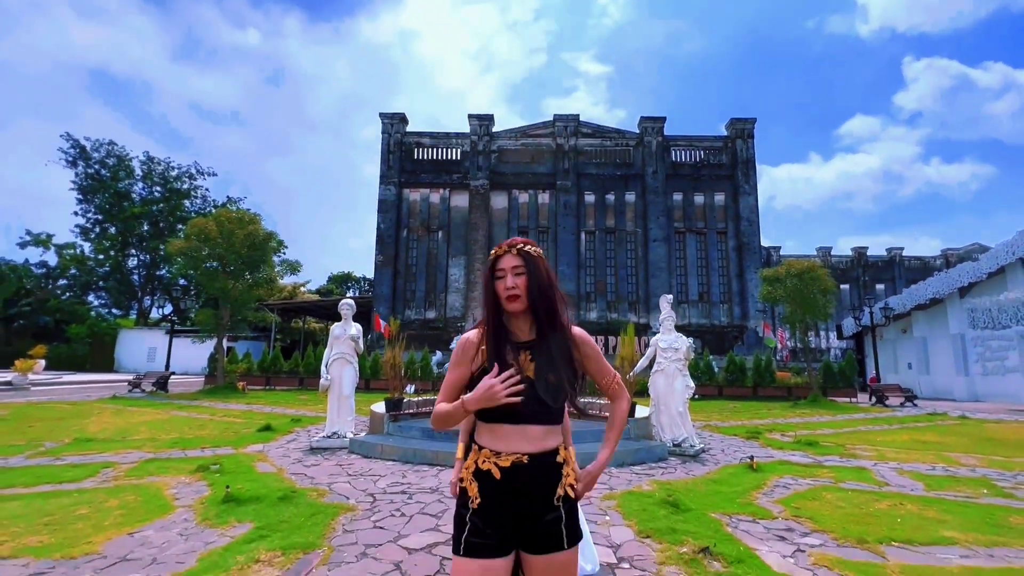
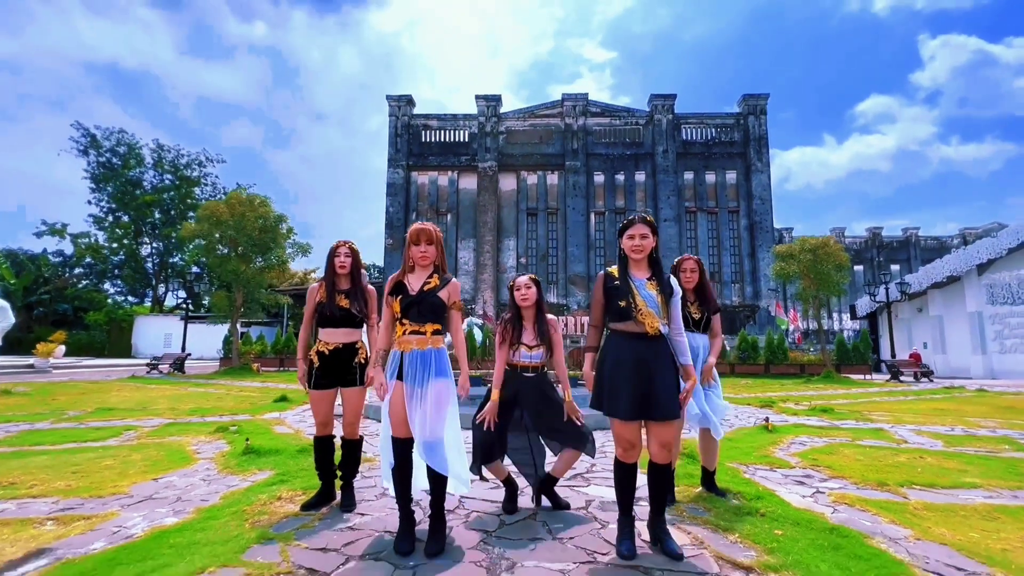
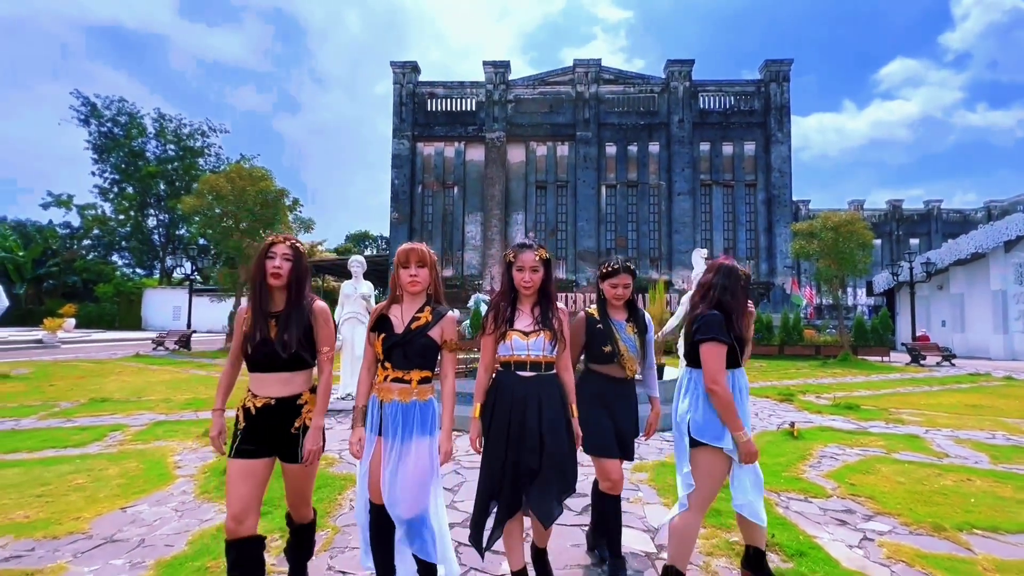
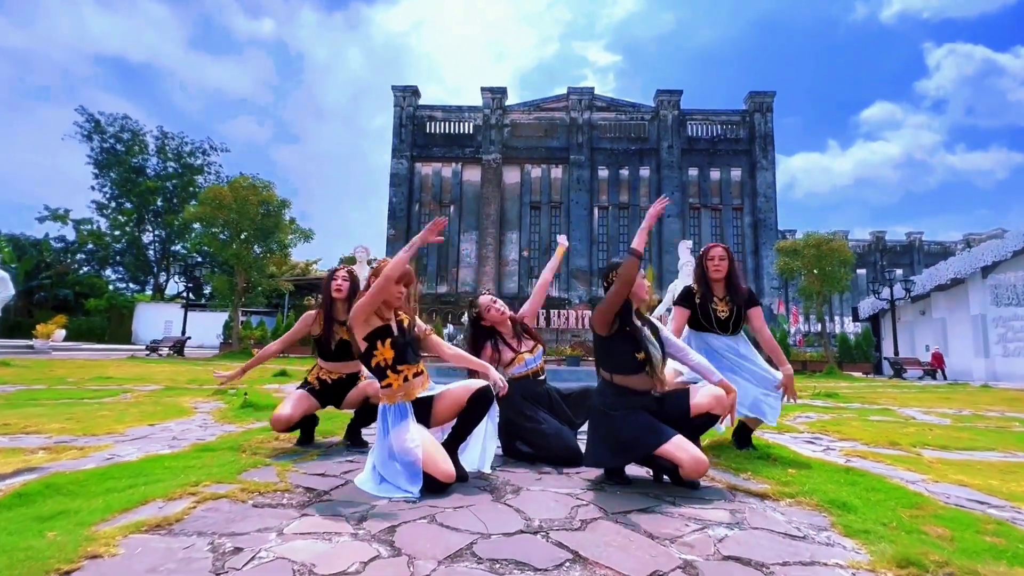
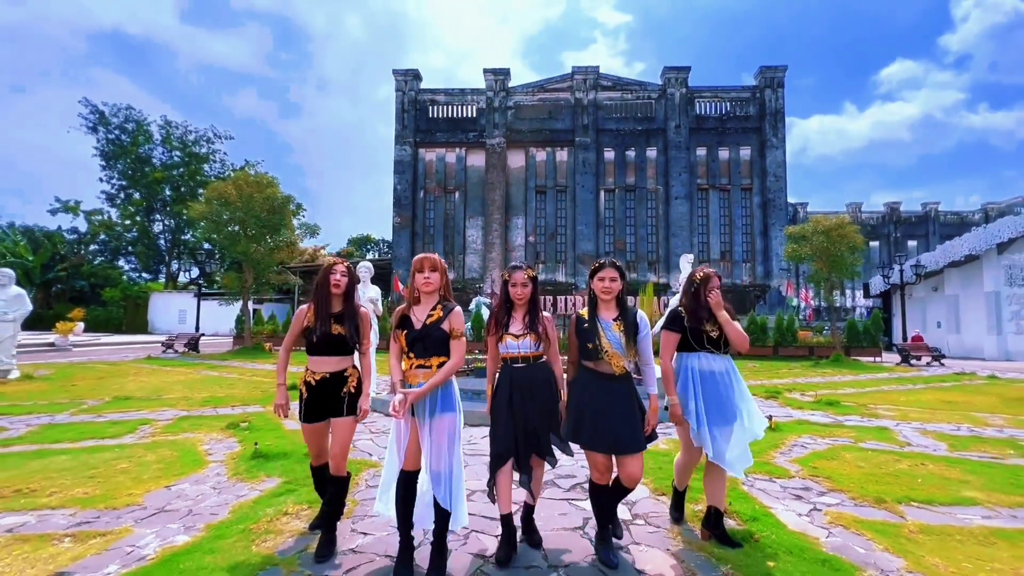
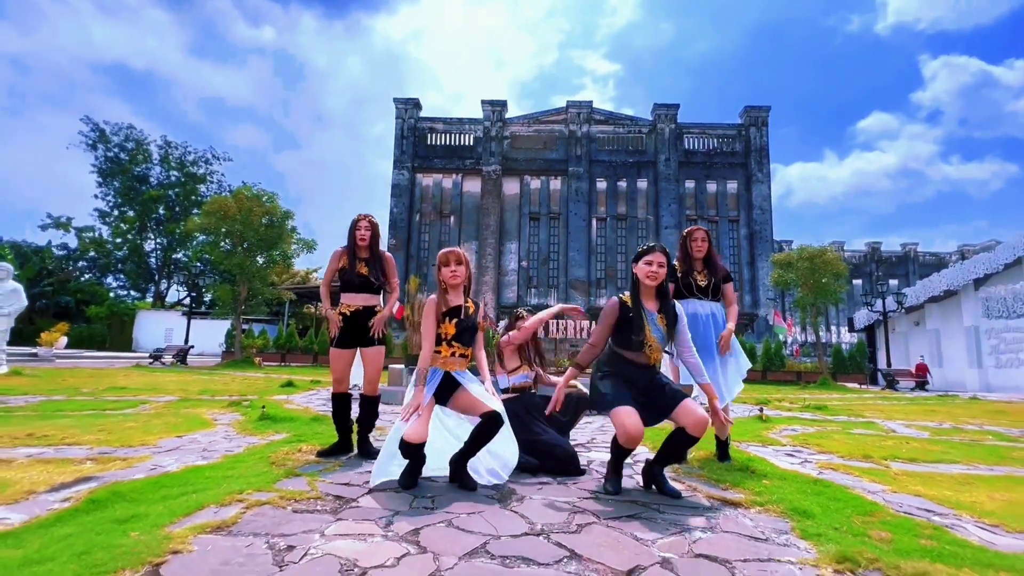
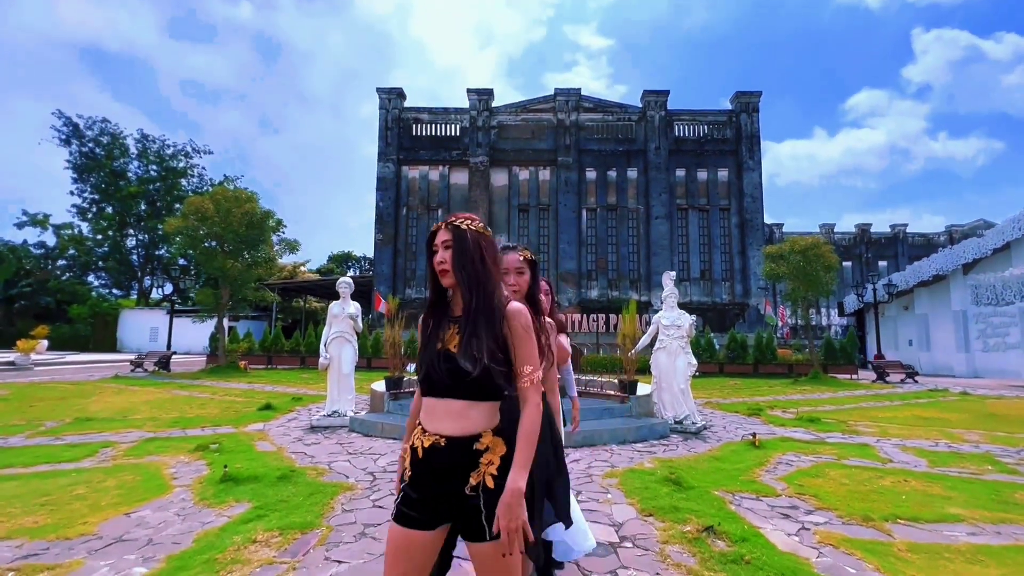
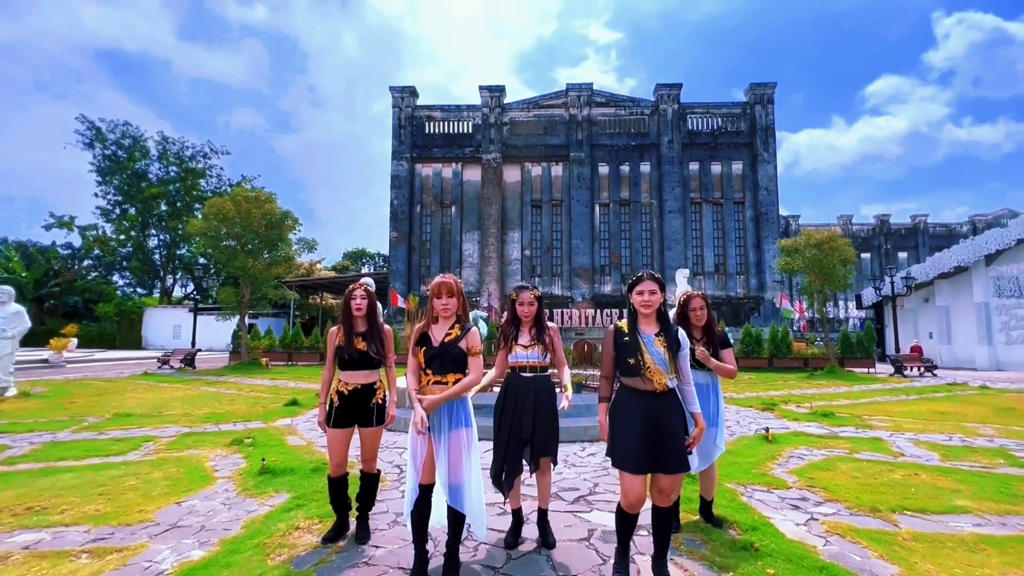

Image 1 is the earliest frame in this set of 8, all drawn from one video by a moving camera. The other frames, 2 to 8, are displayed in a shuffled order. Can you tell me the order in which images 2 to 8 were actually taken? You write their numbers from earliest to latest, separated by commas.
7, 3, 5, 8, 2, 6, 4
